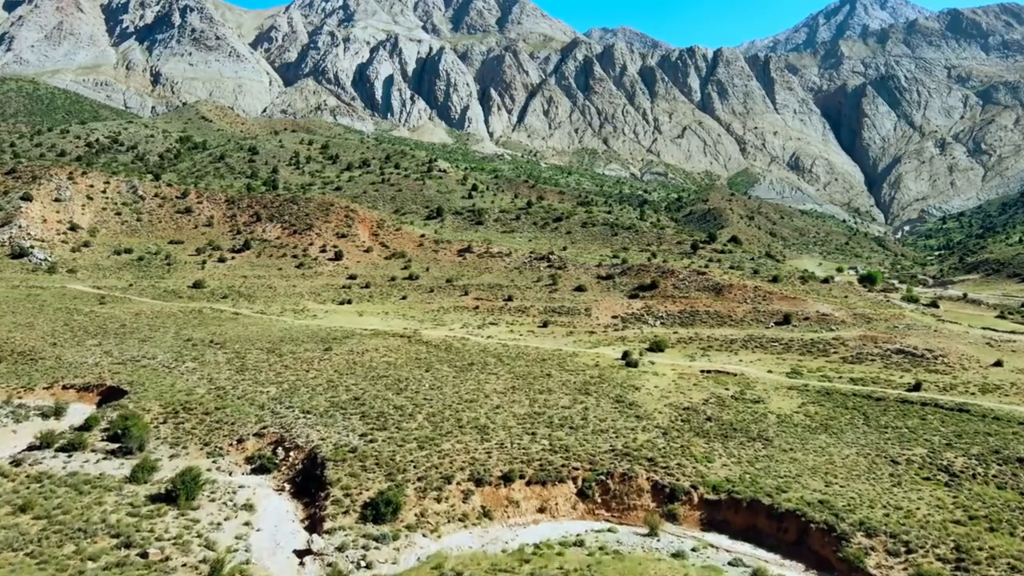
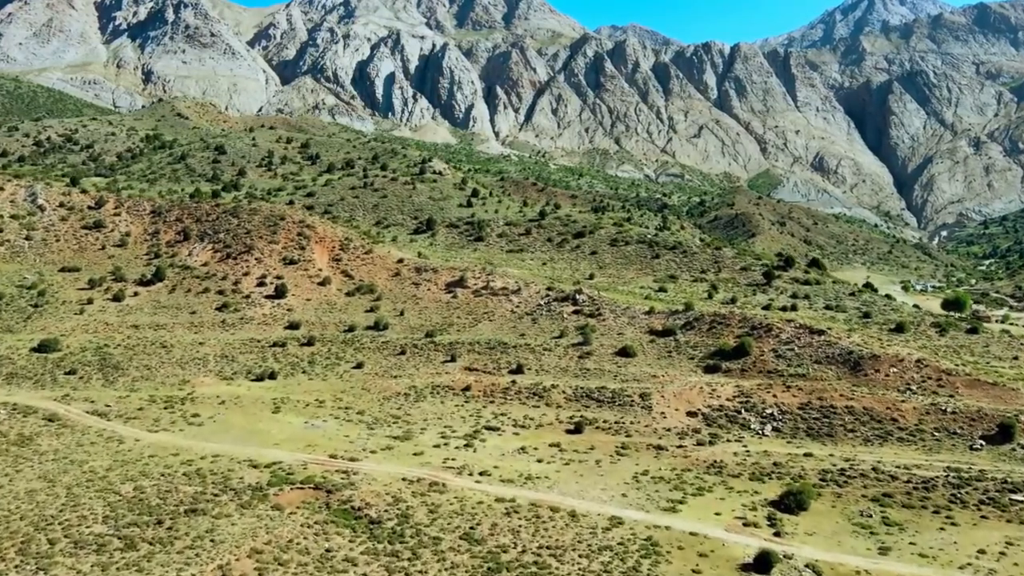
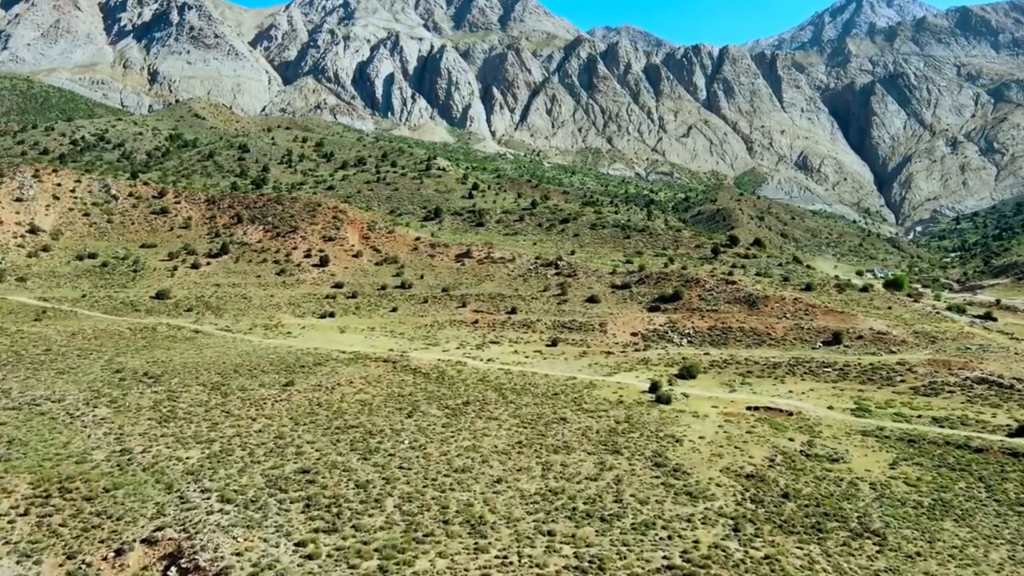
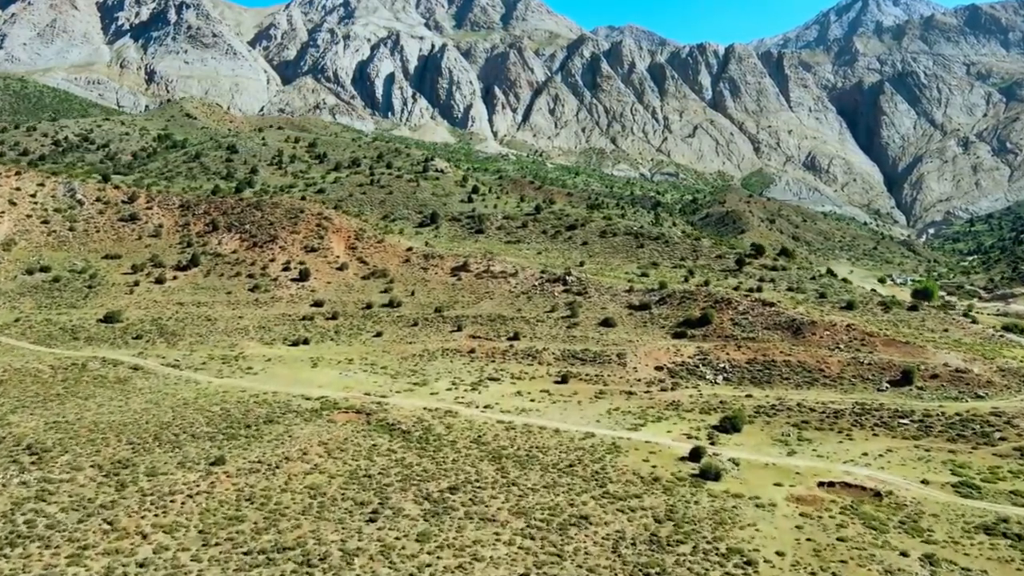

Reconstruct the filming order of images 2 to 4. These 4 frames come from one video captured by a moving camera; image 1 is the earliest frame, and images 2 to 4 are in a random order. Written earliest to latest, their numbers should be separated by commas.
3, 4, 2
